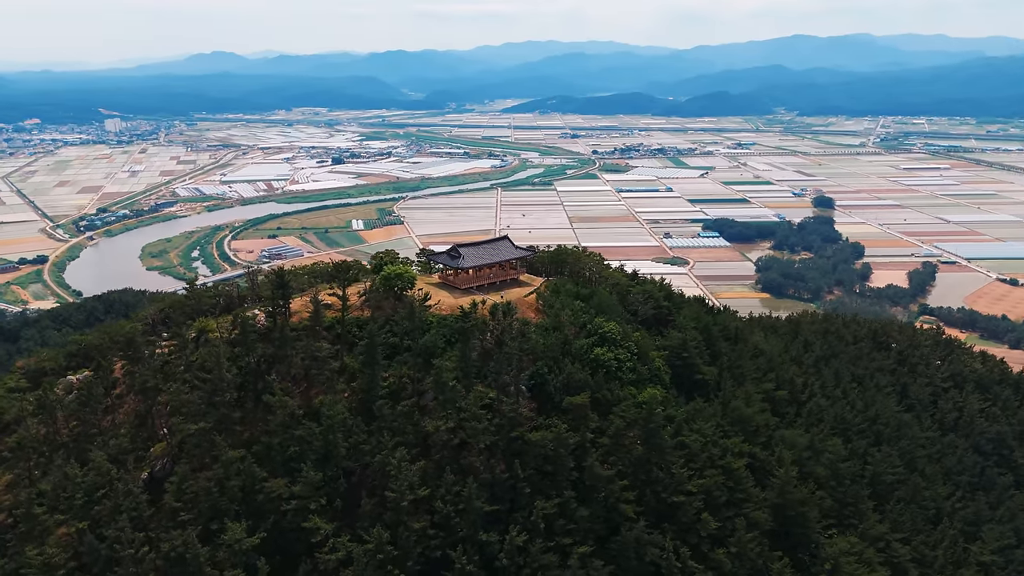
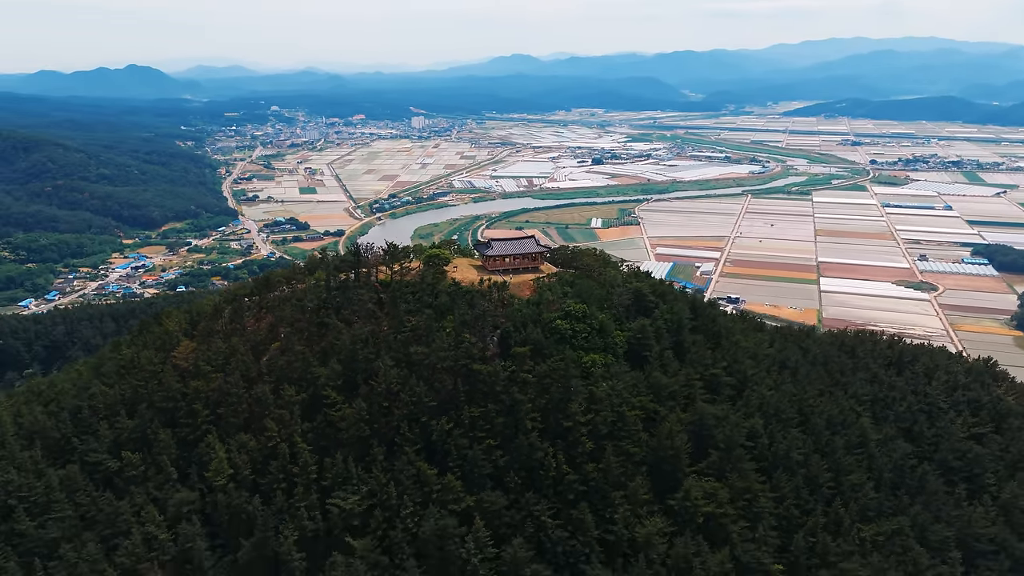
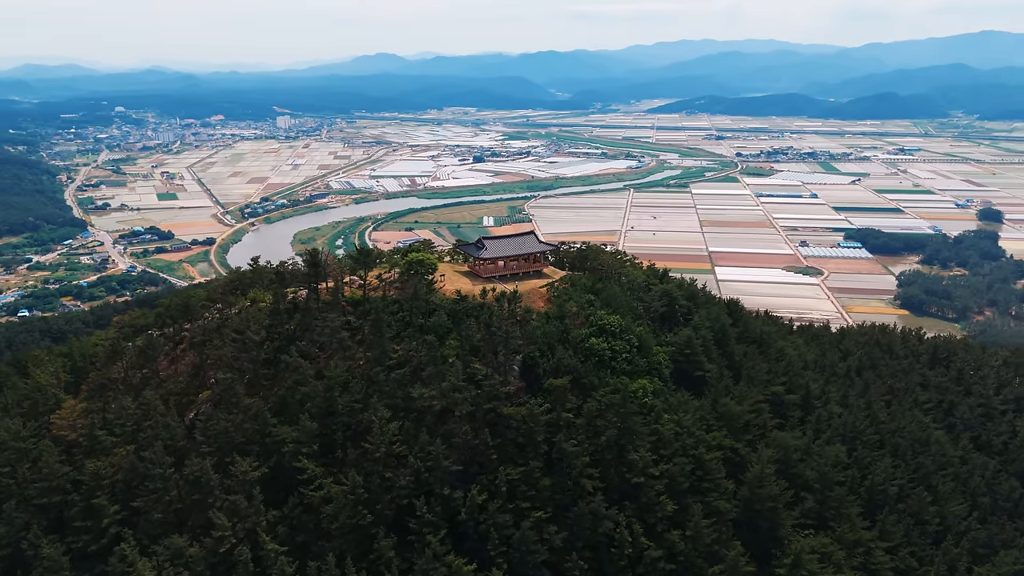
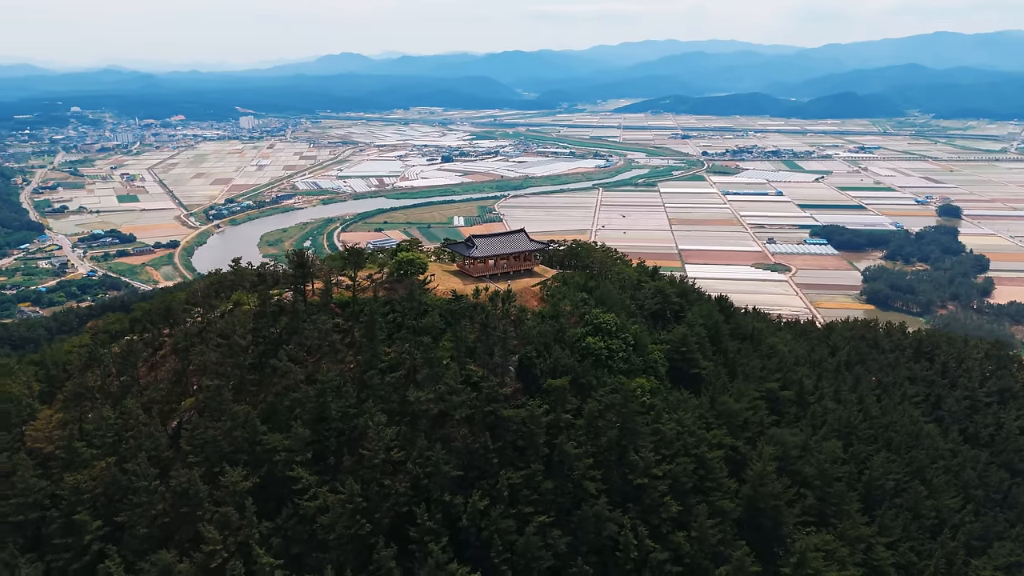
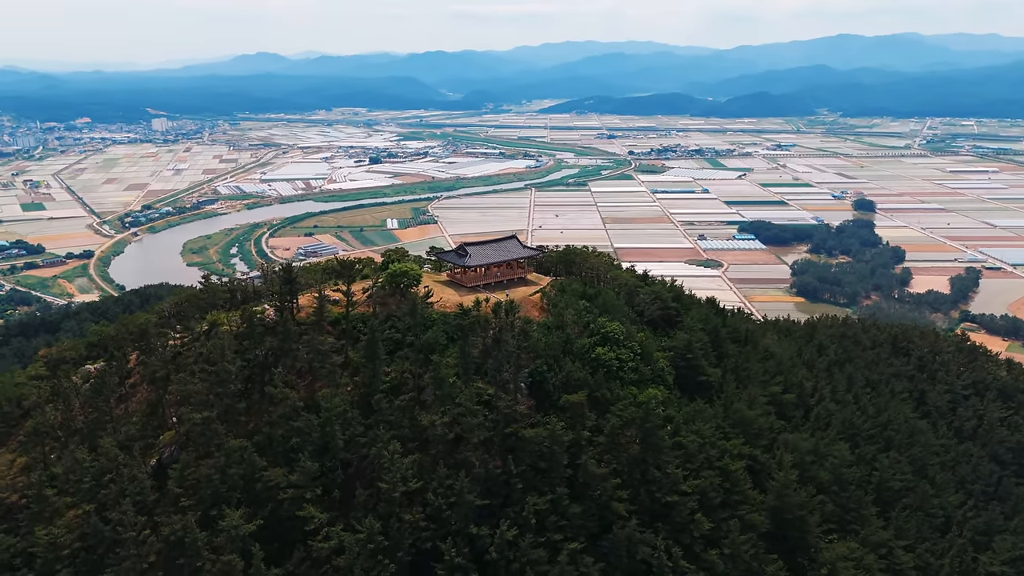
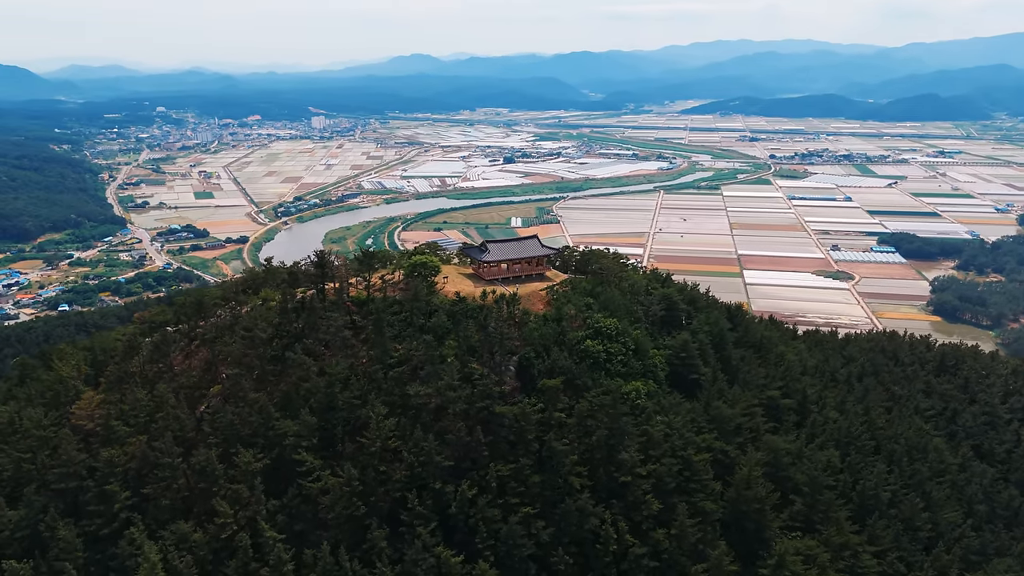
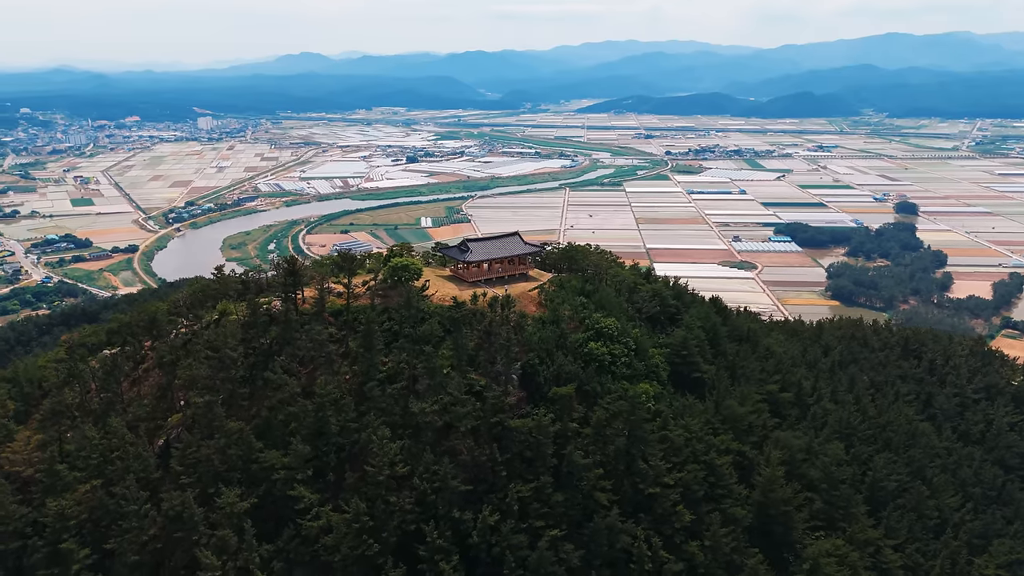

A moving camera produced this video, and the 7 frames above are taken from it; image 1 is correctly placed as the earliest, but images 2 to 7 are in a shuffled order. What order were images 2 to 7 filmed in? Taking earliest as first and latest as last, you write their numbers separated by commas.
5, 7, 4, 3, 6, 2
